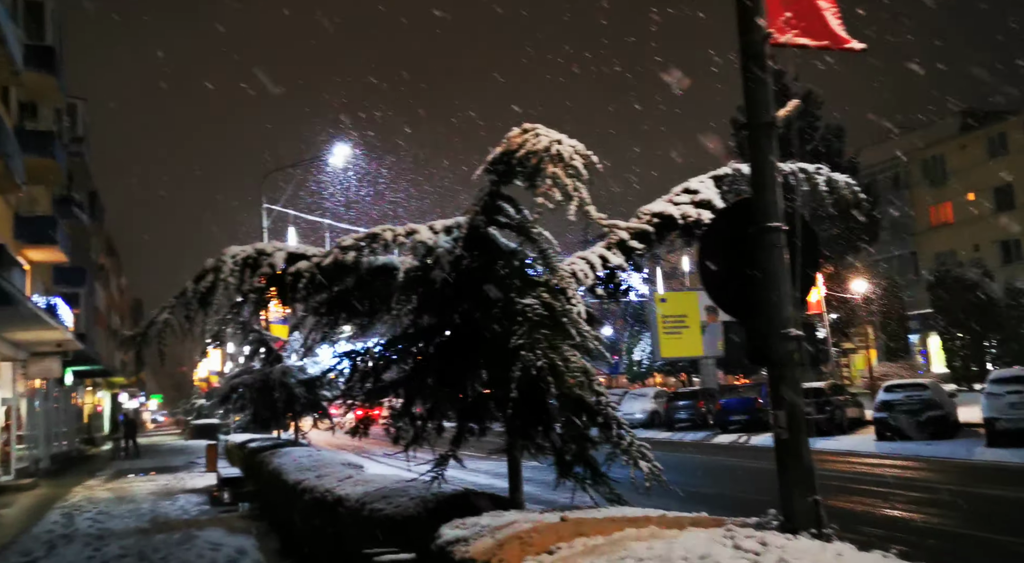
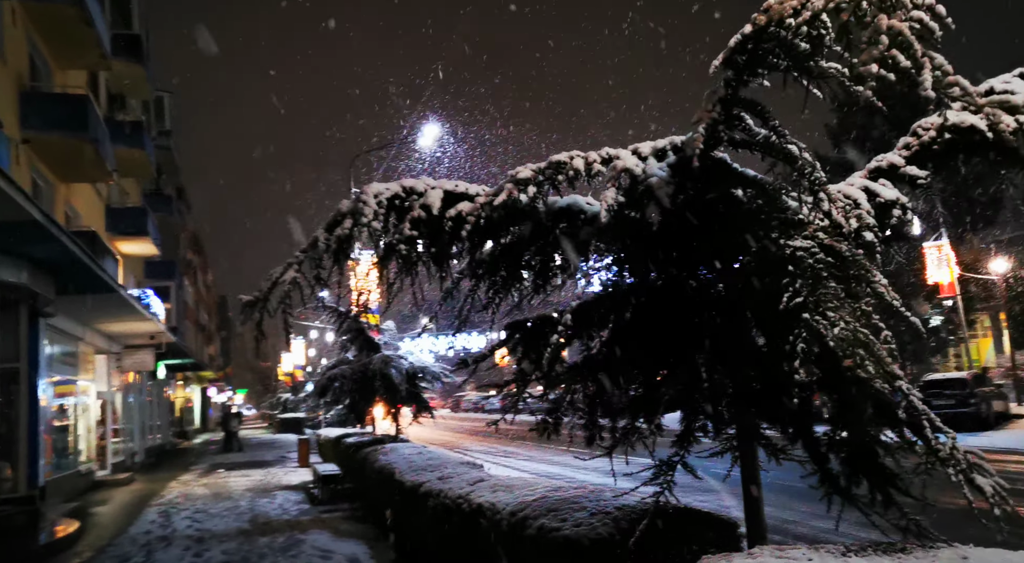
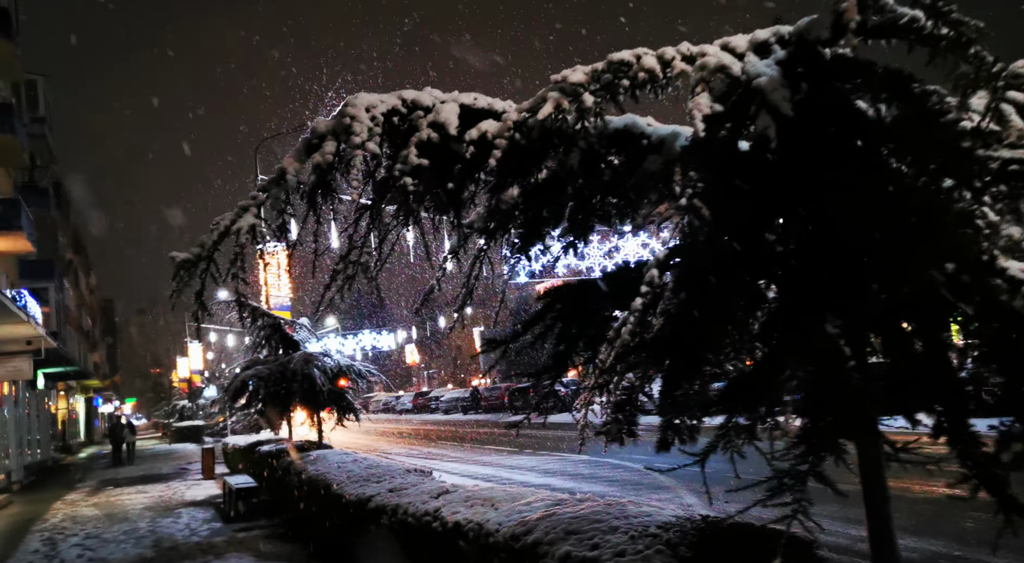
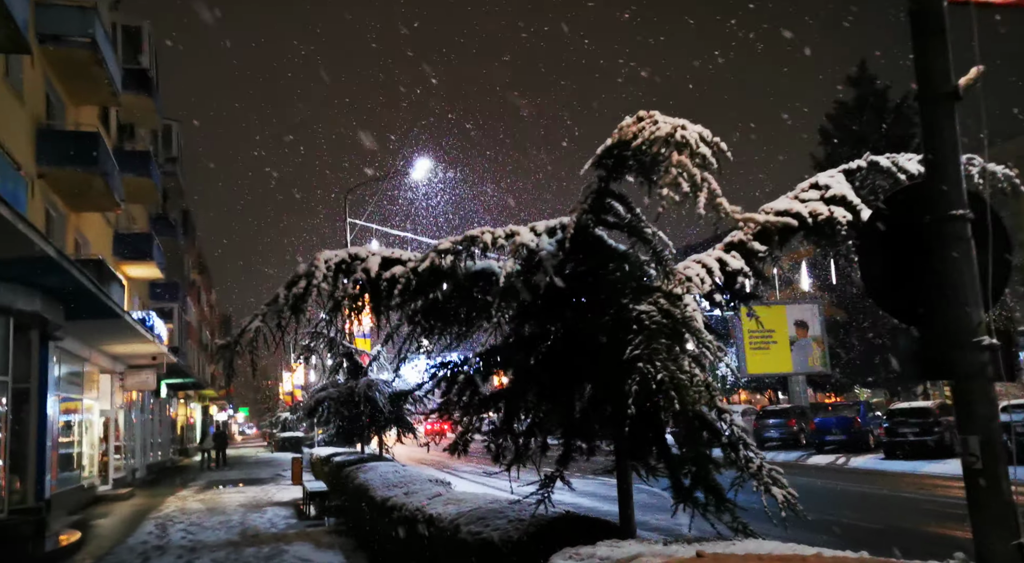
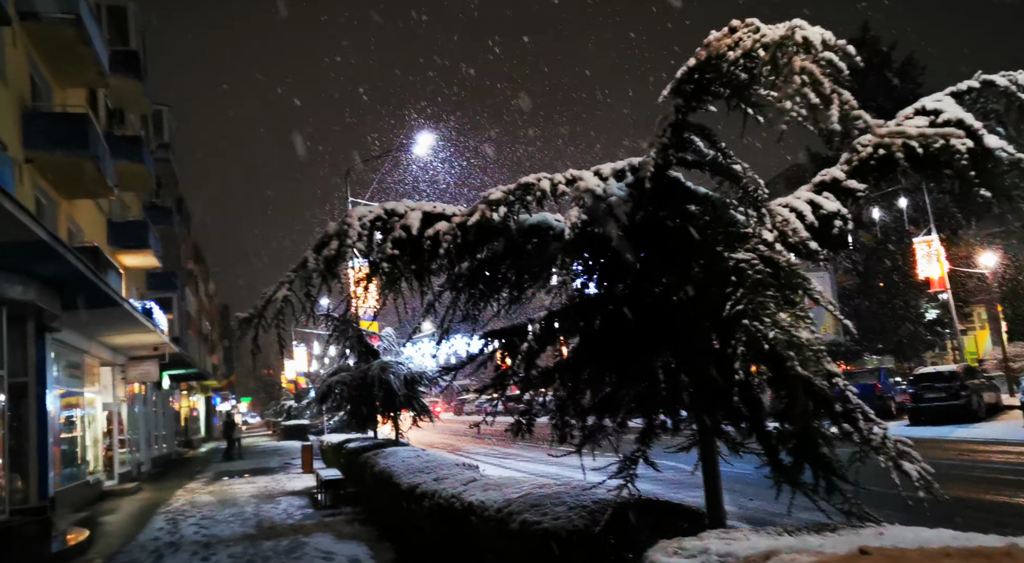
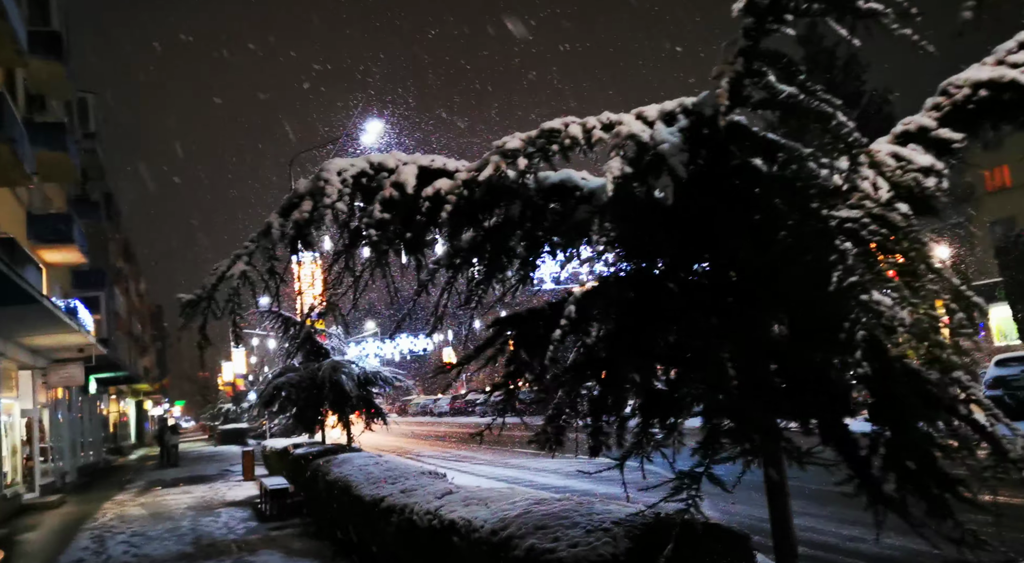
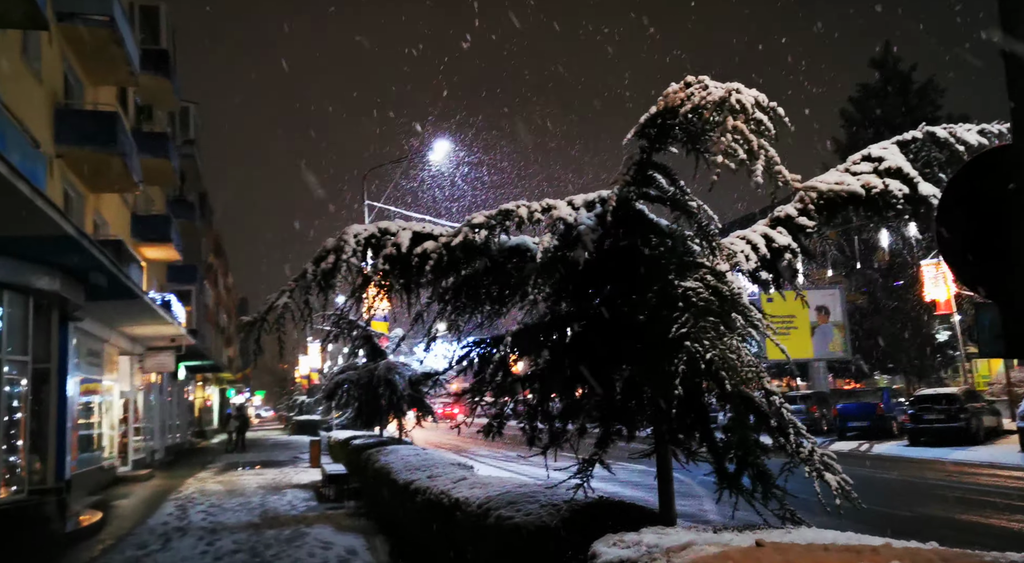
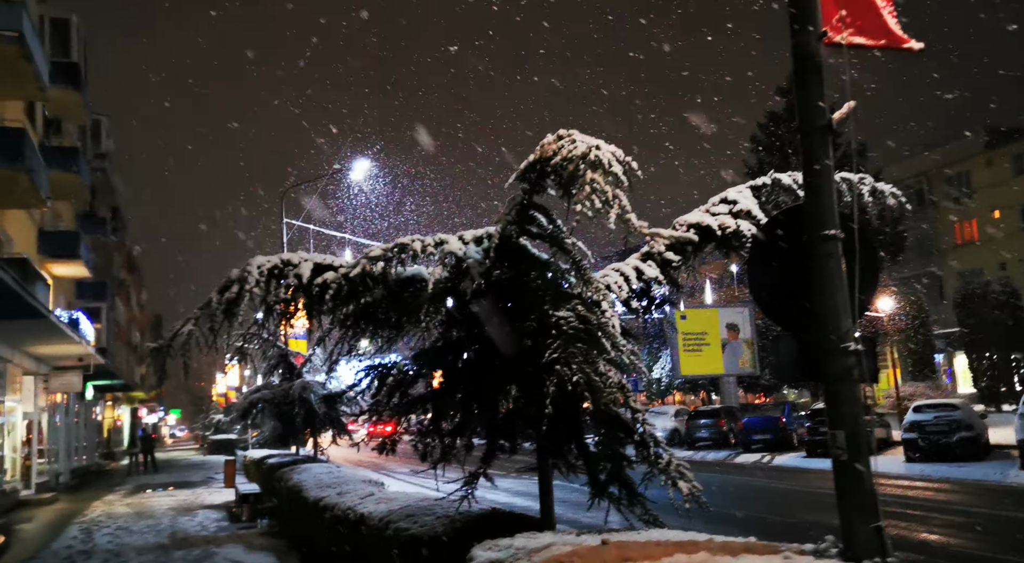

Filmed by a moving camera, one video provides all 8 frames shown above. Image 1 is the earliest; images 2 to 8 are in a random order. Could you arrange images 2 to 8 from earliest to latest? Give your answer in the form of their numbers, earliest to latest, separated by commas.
8, 4, 7, 5, 2, 6, 3
